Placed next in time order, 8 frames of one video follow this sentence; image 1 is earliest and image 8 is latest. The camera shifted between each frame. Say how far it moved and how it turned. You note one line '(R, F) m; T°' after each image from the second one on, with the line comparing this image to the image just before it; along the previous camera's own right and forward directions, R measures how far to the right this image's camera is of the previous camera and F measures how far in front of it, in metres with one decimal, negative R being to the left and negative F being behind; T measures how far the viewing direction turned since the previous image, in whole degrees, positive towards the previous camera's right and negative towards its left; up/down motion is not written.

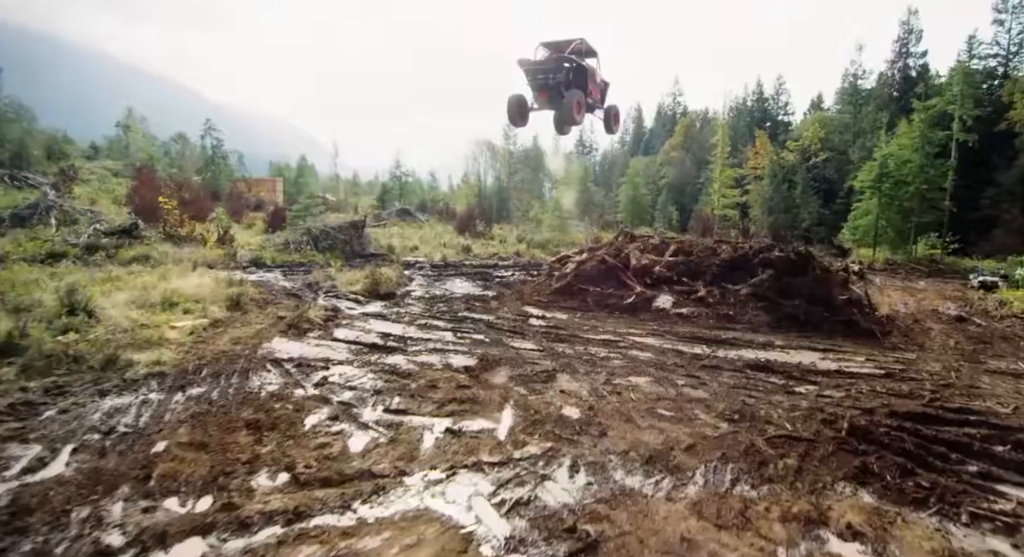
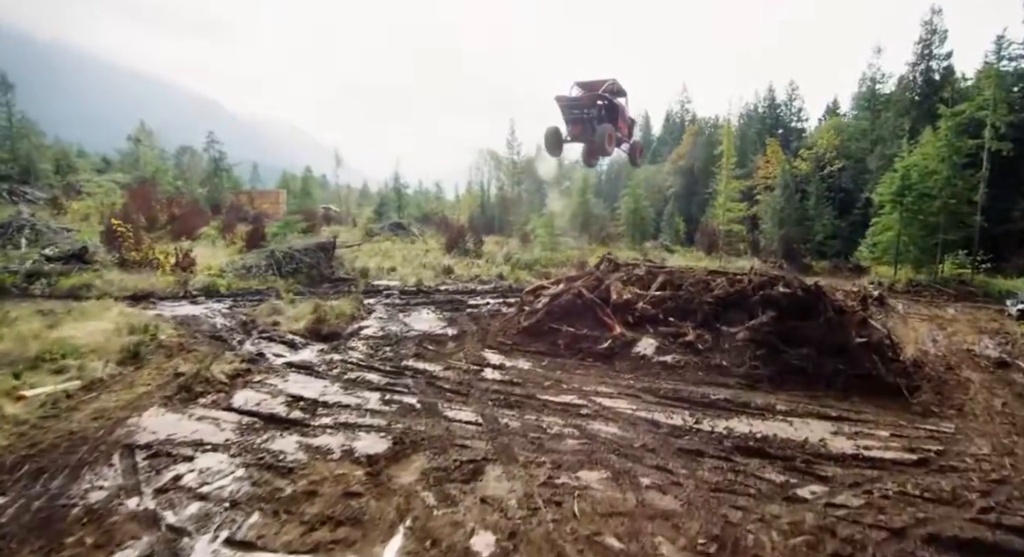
(+1.1, +1.7) m; -1°
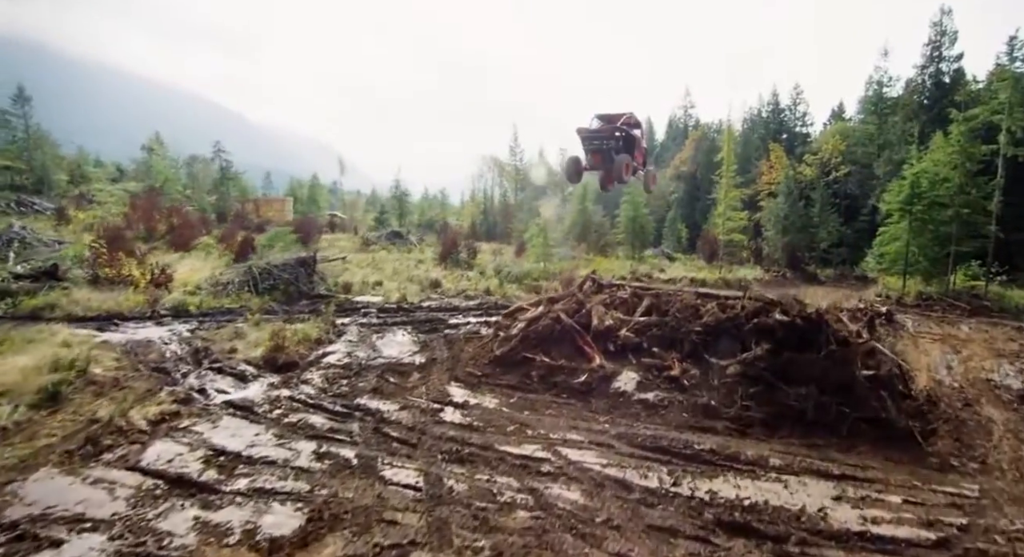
(+0.7, +1.0) m; -1°
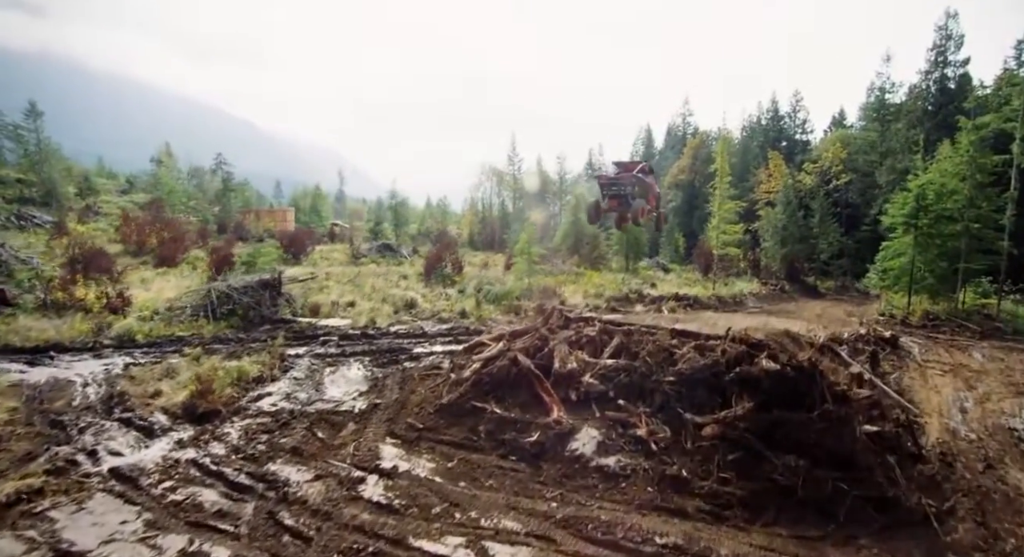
(+1.0, +1.3) m; 0°
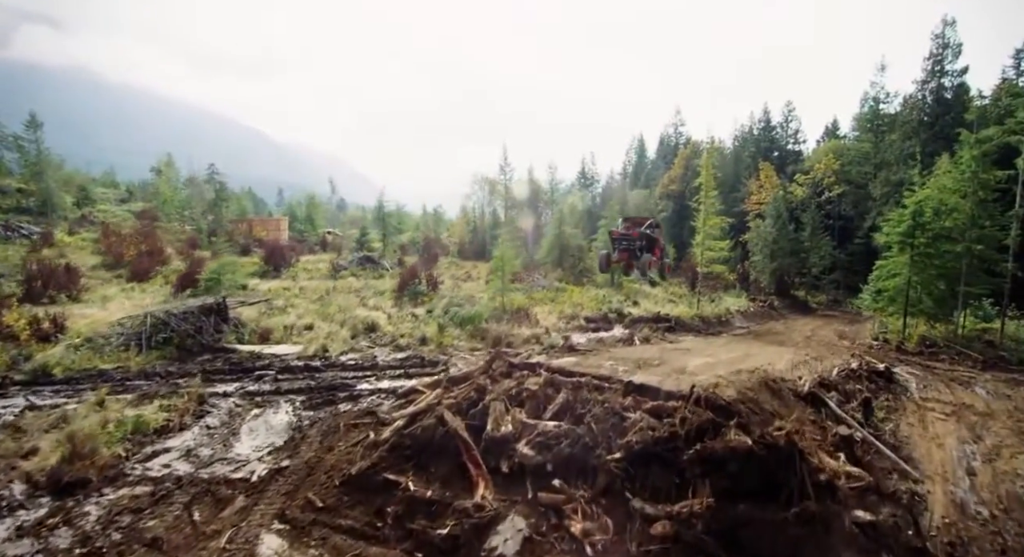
(+1.1, +1.5) m; 0°
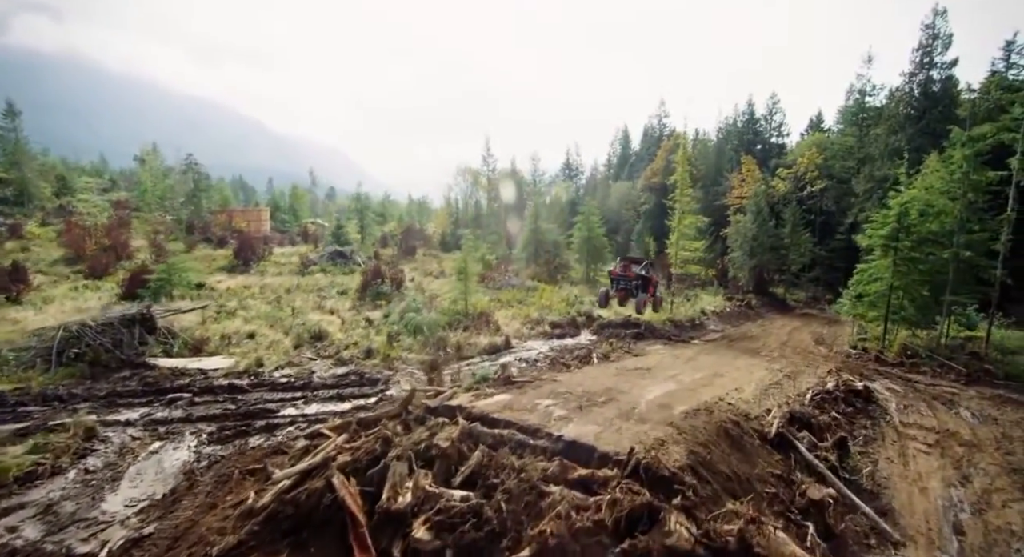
(+1.1, +1.4) m; +1°
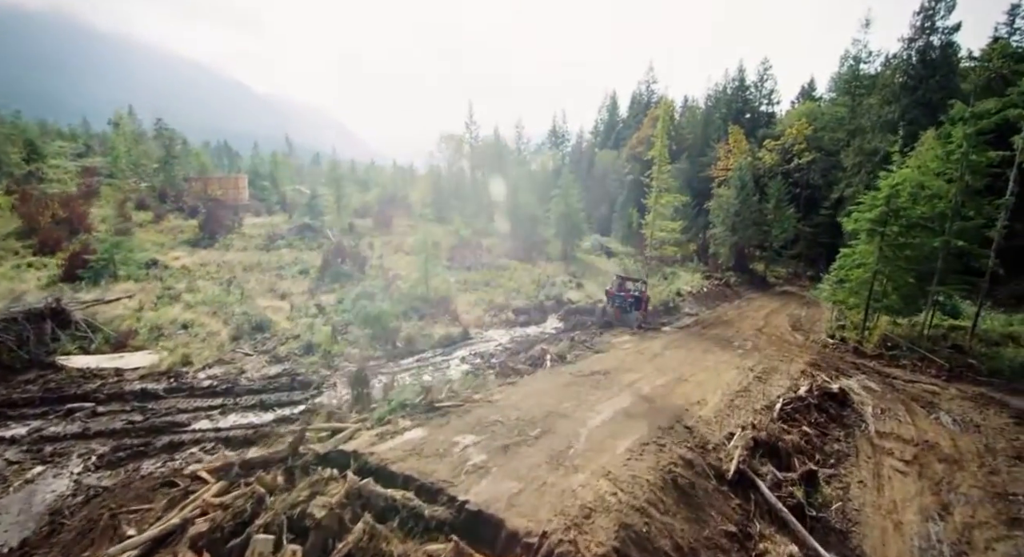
(+1.0, +1.4) m; +1°
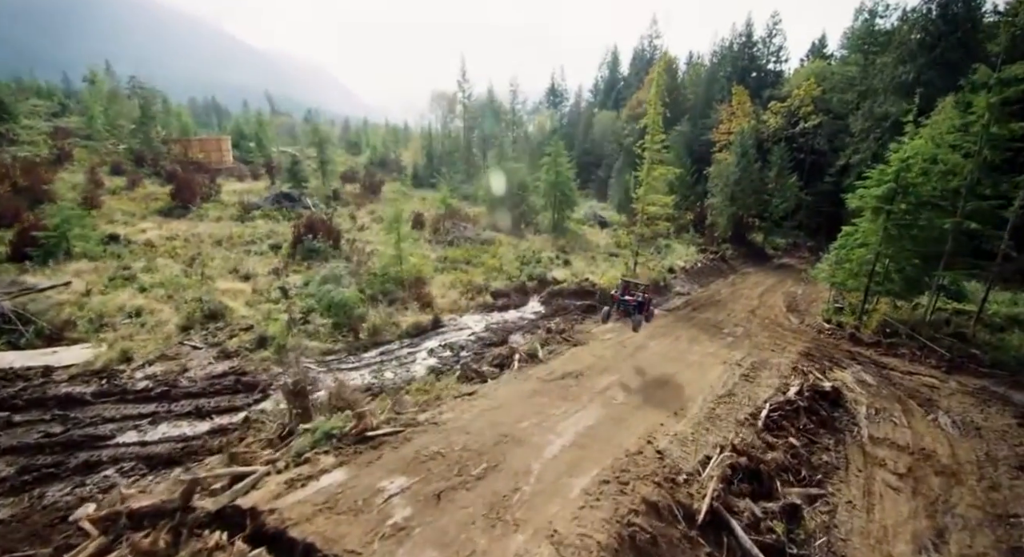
(+0.8, +1.1) m; 0°
